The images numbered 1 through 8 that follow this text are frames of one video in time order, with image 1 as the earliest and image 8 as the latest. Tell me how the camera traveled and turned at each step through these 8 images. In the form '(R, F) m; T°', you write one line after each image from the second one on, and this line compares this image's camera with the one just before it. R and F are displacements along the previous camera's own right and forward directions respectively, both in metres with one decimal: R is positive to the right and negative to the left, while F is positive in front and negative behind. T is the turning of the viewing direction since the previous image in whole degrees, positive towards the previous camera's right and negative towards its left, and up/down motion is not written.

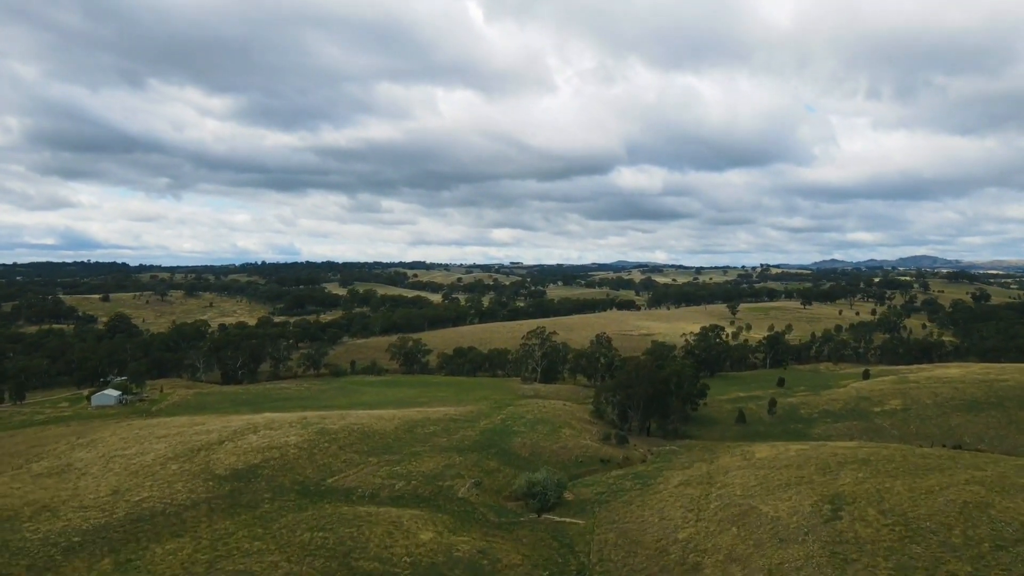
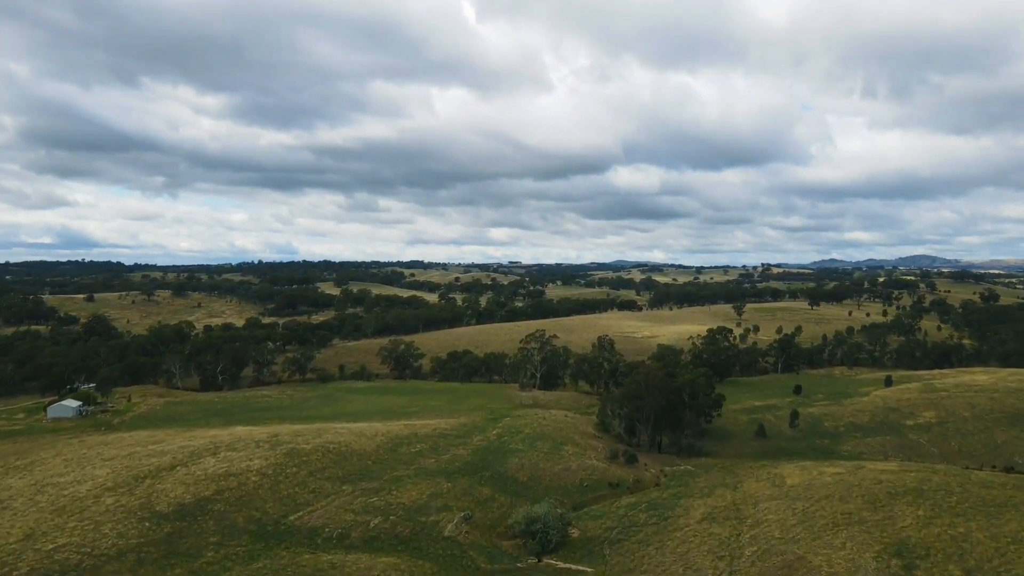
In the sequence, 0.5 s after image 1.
(+0.1, +5.6) m; 0°
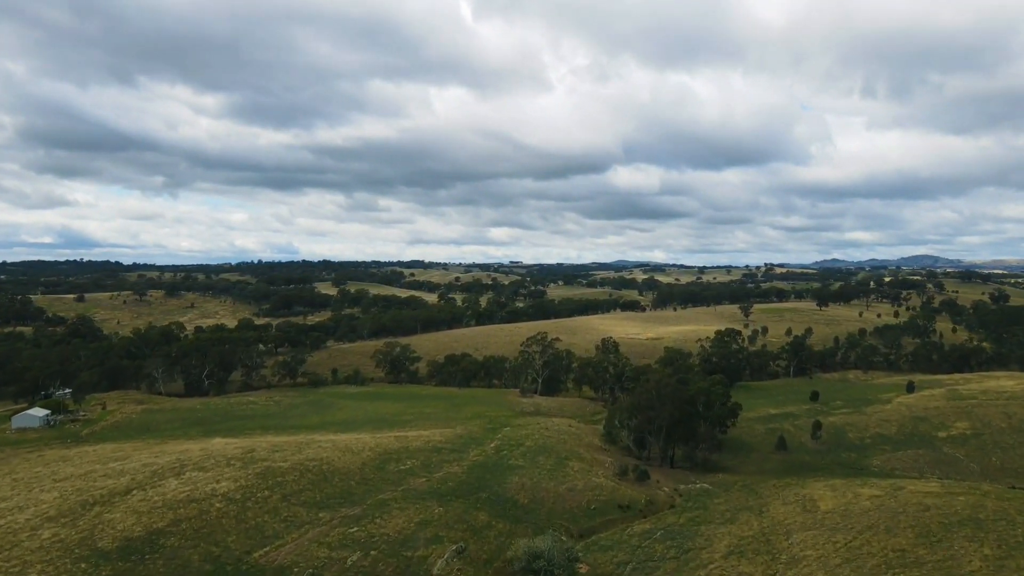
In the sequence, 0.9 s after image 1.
(+0.1, +4.2) m; 0°
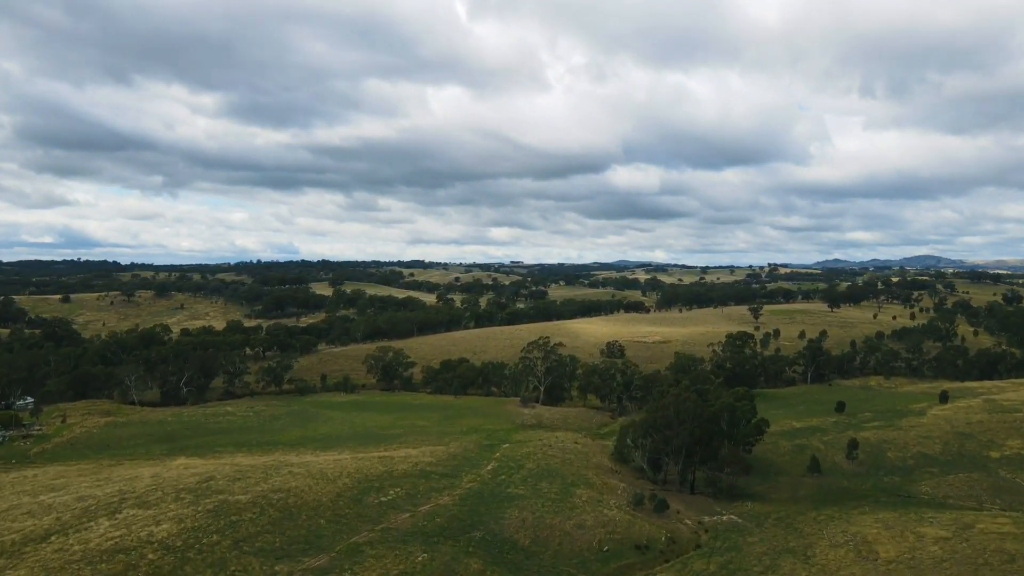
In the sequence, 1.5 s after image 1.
(+0.1, +5.7) m; 0°
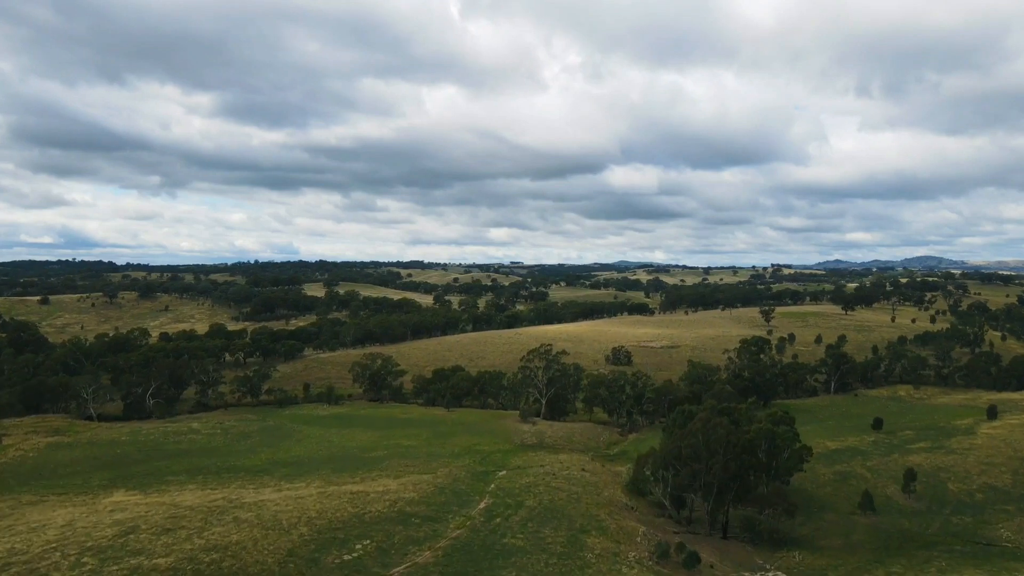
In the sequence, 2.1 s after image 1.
(+0.2, +7.1) m; 0°
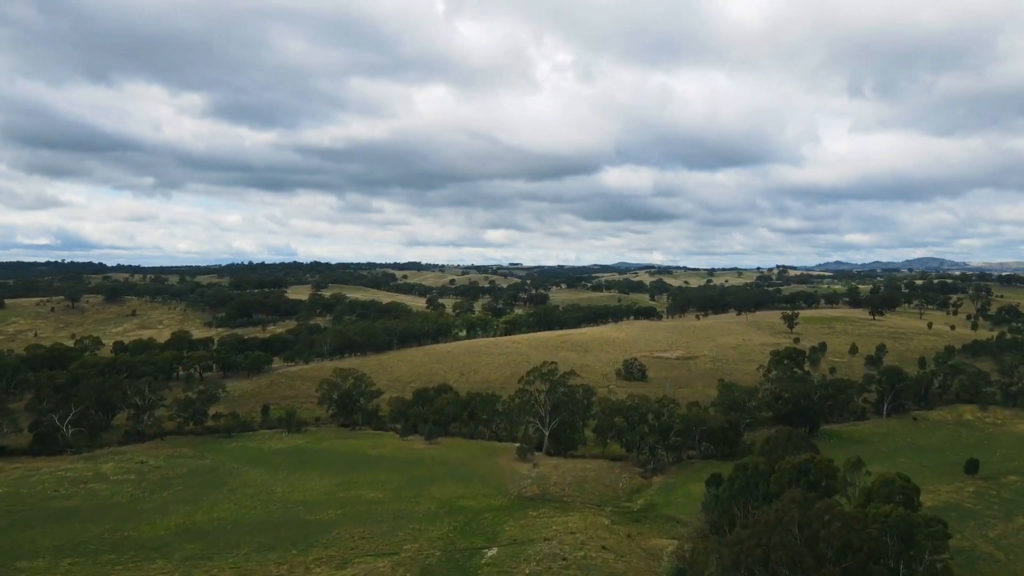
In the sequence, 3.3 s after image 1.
(+0.2, +12.8) m; 0°
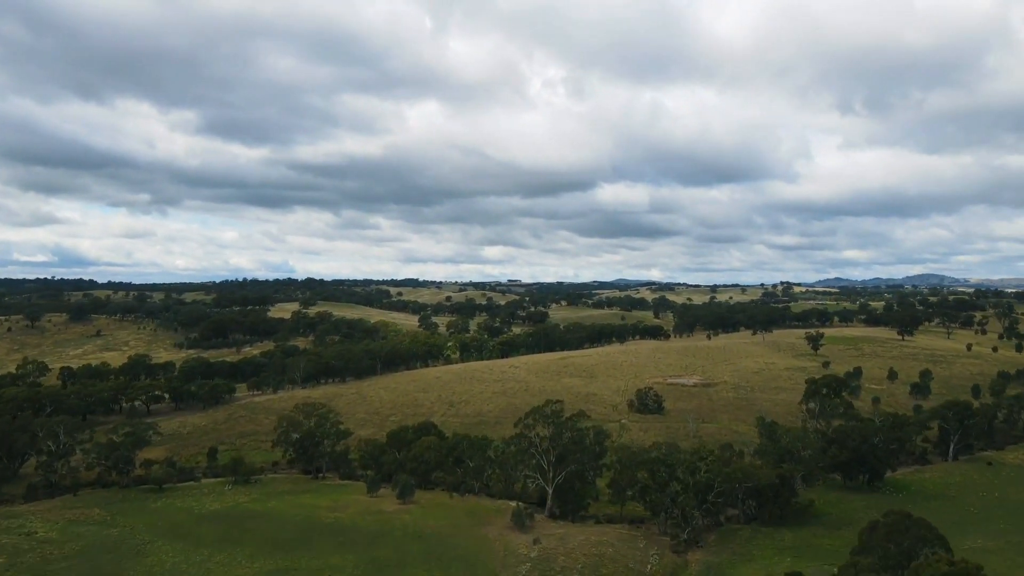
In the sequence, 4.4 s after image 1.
(+0.3, +11.3) m; 0°
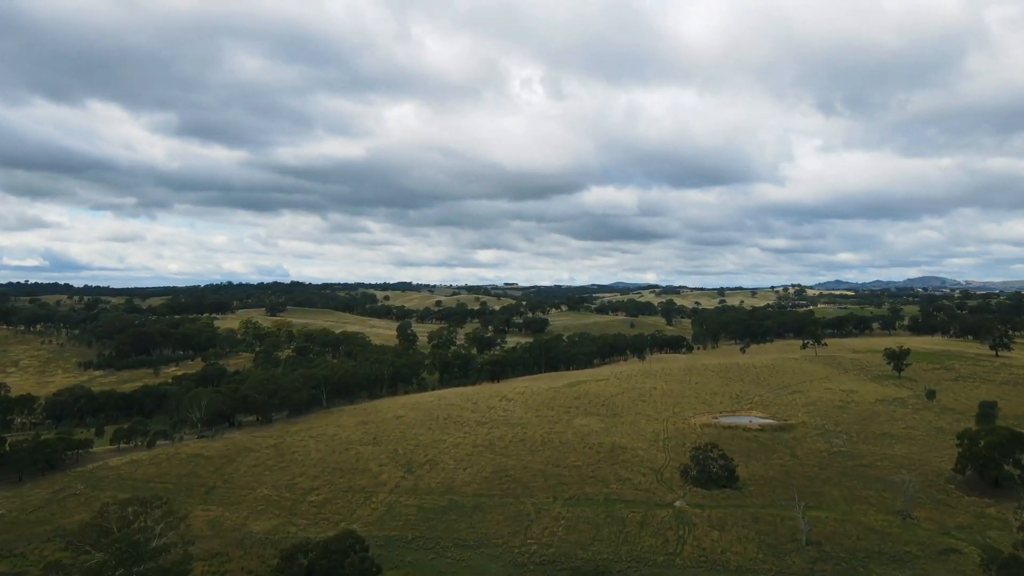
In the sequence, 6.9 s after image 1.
(+0.6, +26.9) m; 0°
